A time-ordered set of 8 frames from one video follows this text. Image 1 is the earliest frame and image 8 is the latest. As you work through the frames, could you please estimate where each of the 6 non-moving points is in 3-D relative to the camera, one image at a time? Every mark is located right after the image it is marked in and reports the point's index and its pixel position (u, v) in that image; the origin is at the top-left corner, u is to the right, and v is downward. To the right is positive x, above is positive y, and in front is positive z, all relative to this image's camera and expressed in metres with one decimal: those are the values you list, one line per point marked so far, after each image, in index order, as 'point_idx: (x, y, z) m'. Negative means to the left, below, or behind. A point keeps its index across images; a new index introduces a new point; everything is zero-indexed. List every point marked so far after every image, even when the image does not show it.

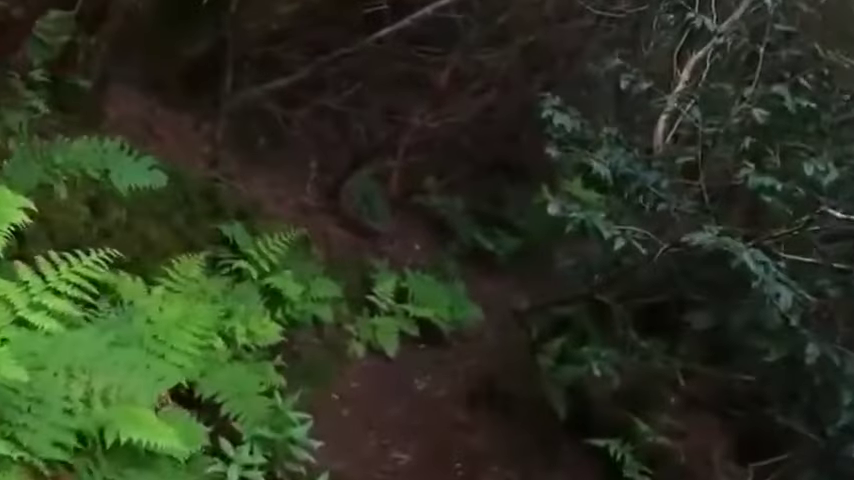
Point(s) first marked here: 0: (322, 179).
0: (-1.4, +0.8, +9.8) m
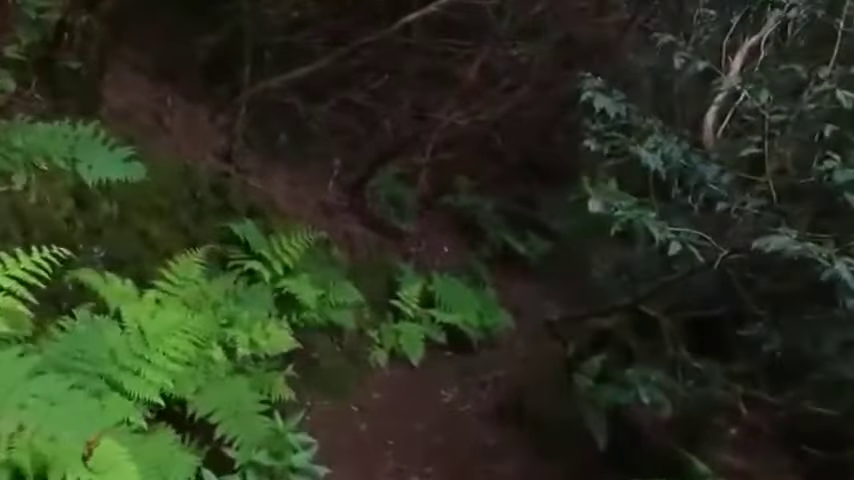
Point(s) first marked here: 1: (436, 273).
0: (-1.0, +0.8, +9.4) m
1: (+0.1, -0.4, +8.9) m
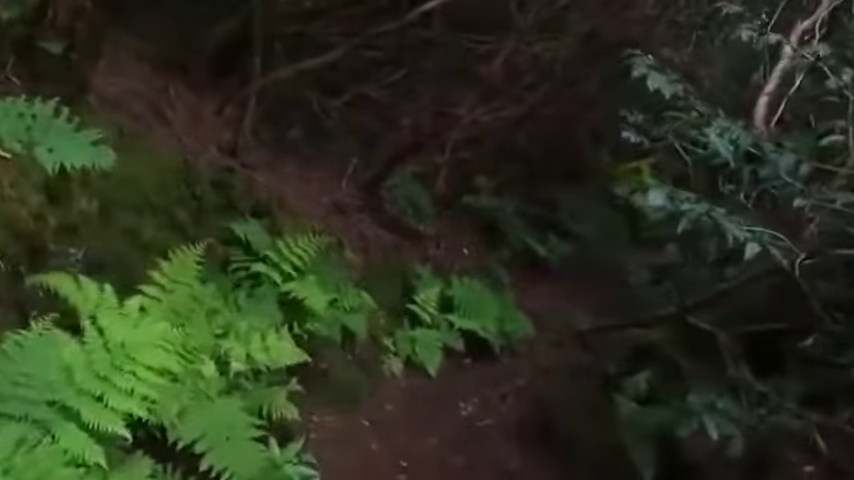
0: (-0.8, +0.8, +8.9) m
1: (+0.3, -0.4, +8.4) m
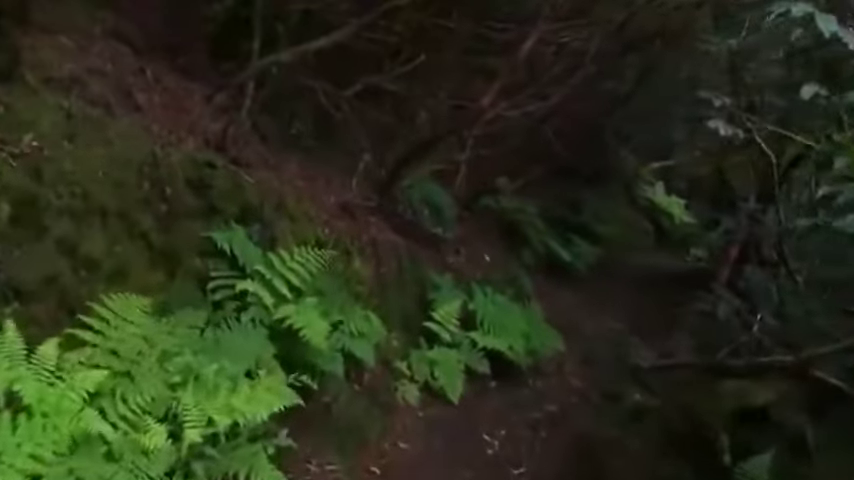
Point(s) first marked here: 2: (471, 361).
0: (-0.6, +0.7, +7.9) m
1: (+0.5, -0.5, +7.4) m
2: (+0.4, -1.1, +6.7) m
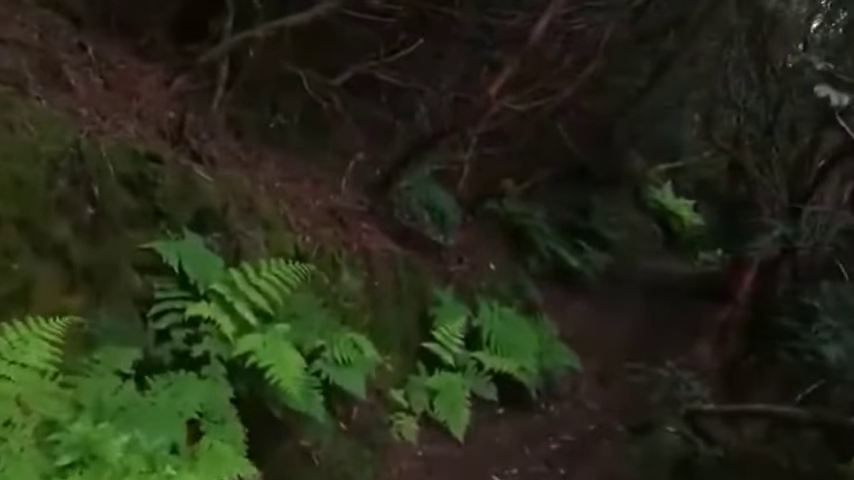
0: (-0.6, +0.6, +7.0) m
1: (+0.5, -0.6, +6.5) m
2: (+0.4, -1.2, +5.8) m
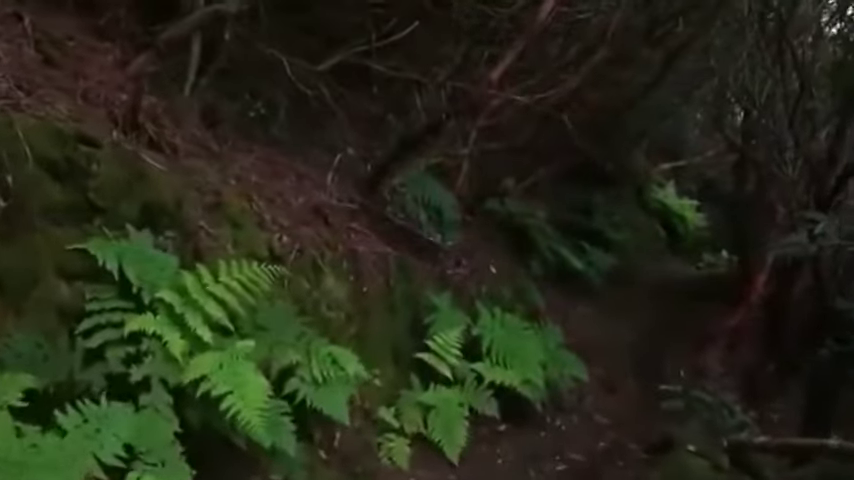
0: (-0.6, +0.6, +6.4) m
1: (+0.5, -0.6, +5.9) m
2: (+0.4, -1.2, +5.2) m
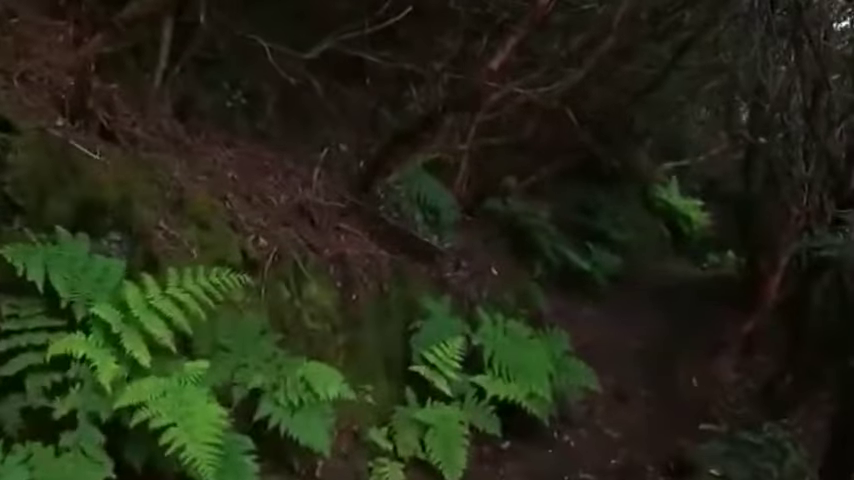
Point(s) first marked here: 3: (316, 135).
0: (-0.6, +0.6, +5.9) m
1: (+0.4, -0.6, +5.4) m
2: (+0.4, -1.2, +4.7) m
3: (-1.0, +0.9, +6.1) m
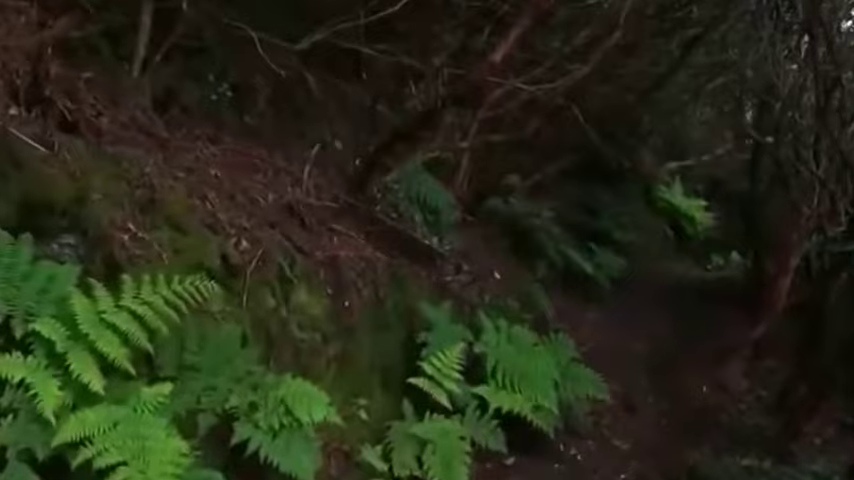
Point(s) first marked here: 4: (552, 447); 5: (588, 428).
0: (-0.7, +0.6, +5.6) m
1: (+0.4, -0.6, +5.0) m
2: (+0.3, -1.2, +4.4) m
3: (-1.0, +0.9, +5.7) m
4: (+0.9, -1.5, +5.1) m
5: (+1.2, -1.4, +5.3) m
